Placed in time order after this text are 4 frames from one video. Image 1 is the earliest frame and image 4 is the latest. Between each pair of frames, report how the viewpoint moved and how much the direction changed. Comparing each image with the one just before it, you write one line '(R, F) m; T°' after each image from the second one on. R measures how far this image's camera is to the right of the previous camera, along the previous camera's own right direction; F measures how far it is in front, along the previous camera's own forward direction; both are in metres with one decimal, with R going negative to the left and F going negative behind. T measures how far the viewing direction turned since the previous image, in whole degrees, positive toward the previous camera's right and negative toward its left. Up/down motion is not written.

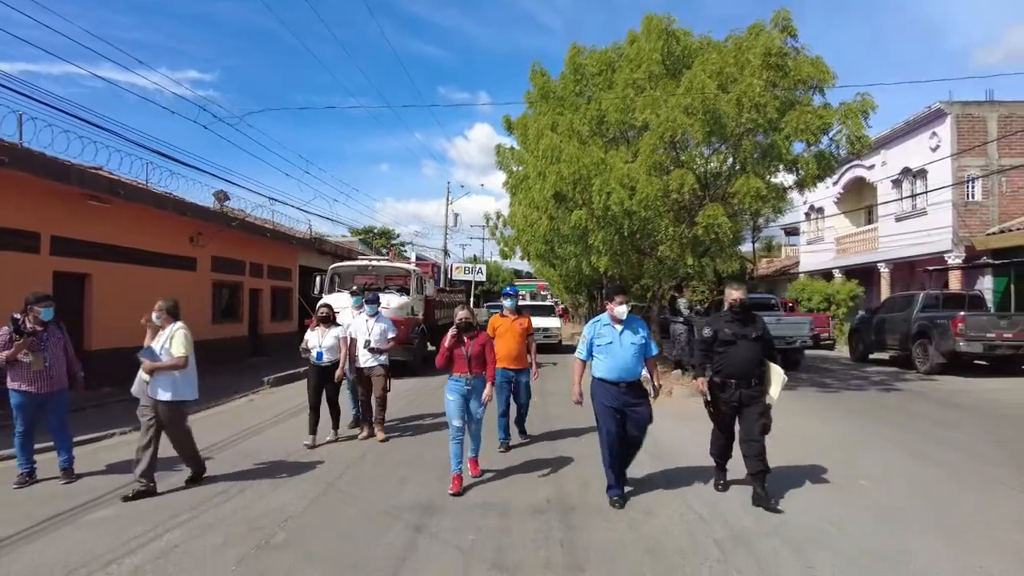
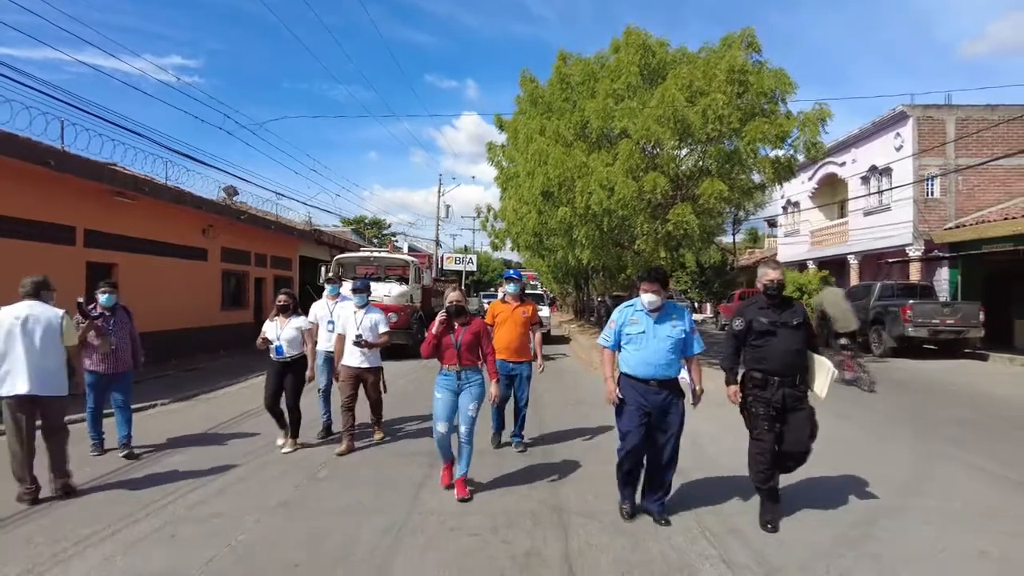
(0.0, -1.3) m; +1°
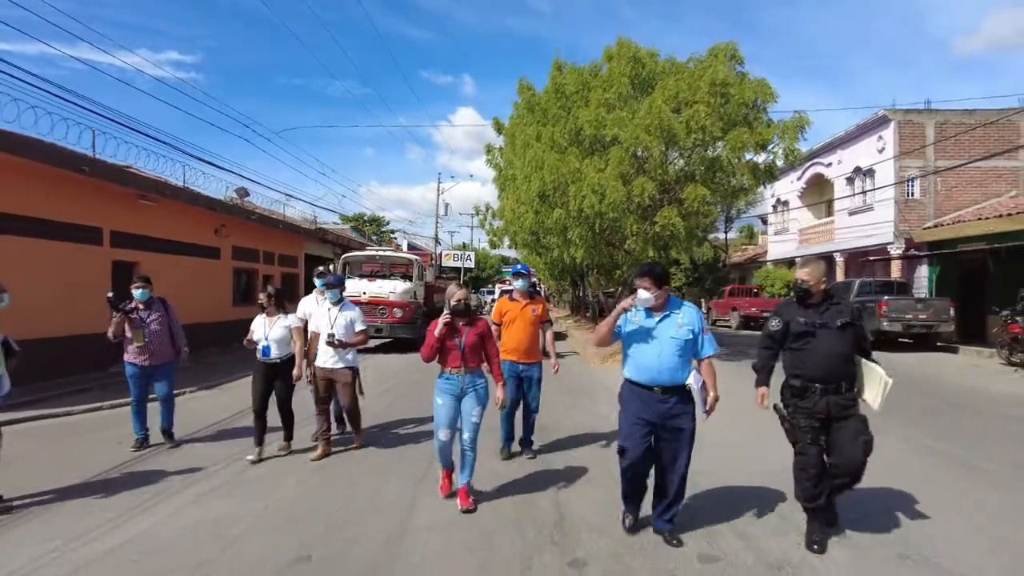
(0.0, -0.9) m; 0°
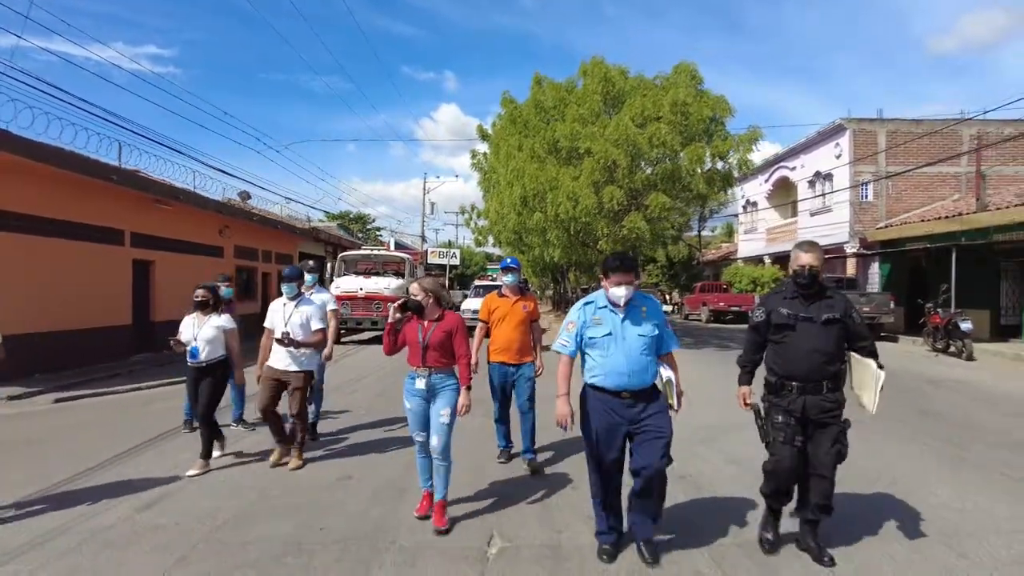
(0.0, -1.5) m; +1°
